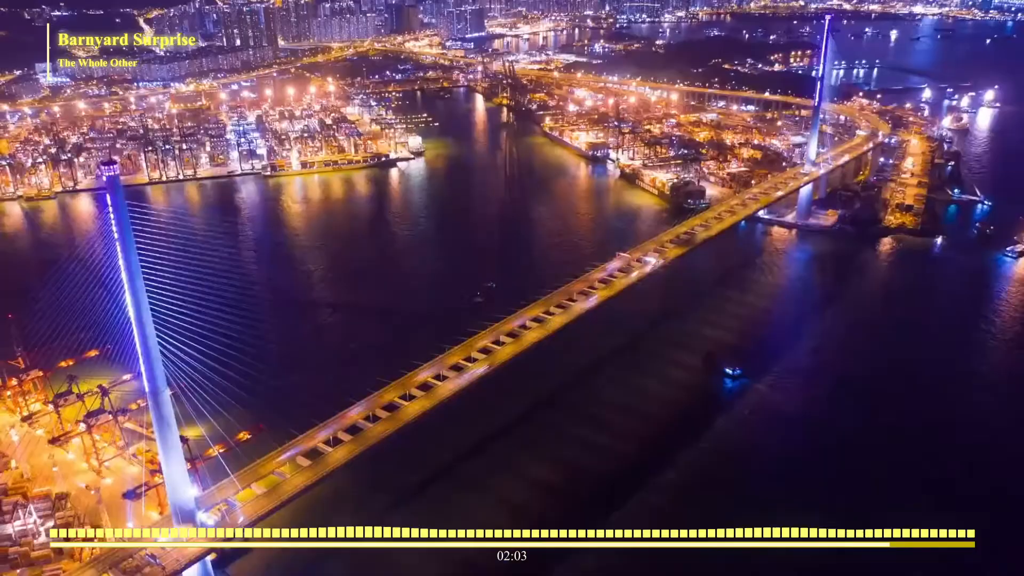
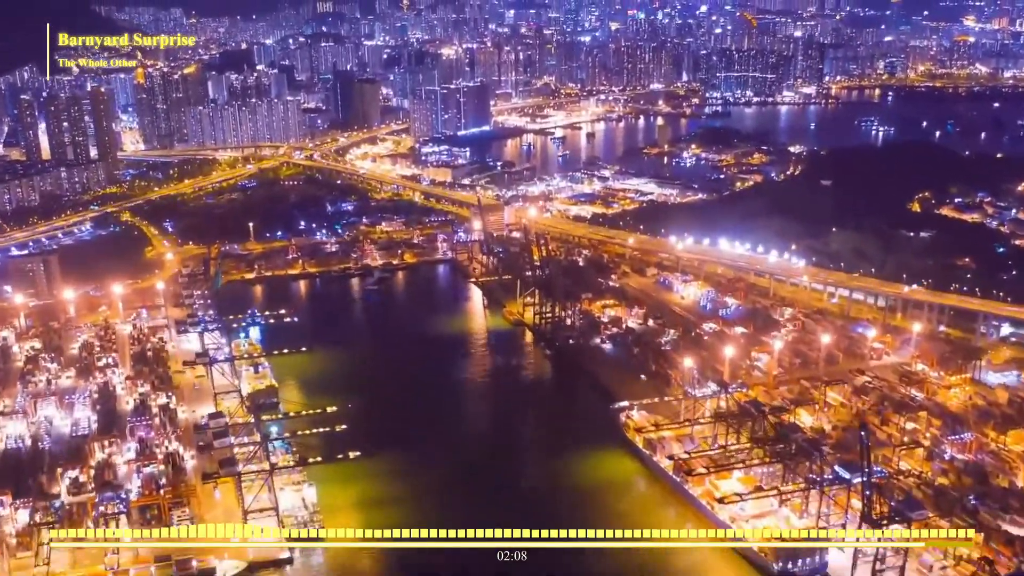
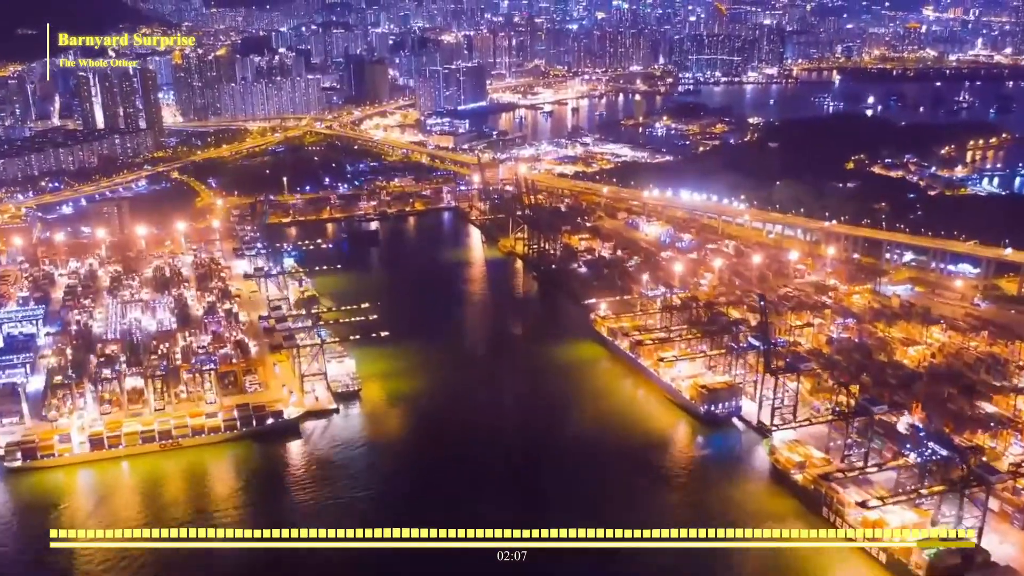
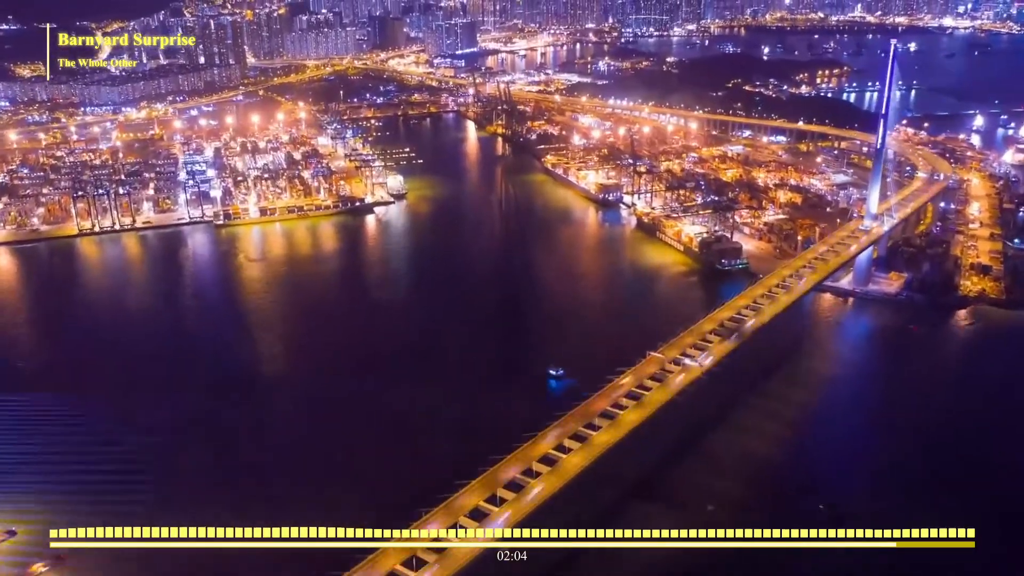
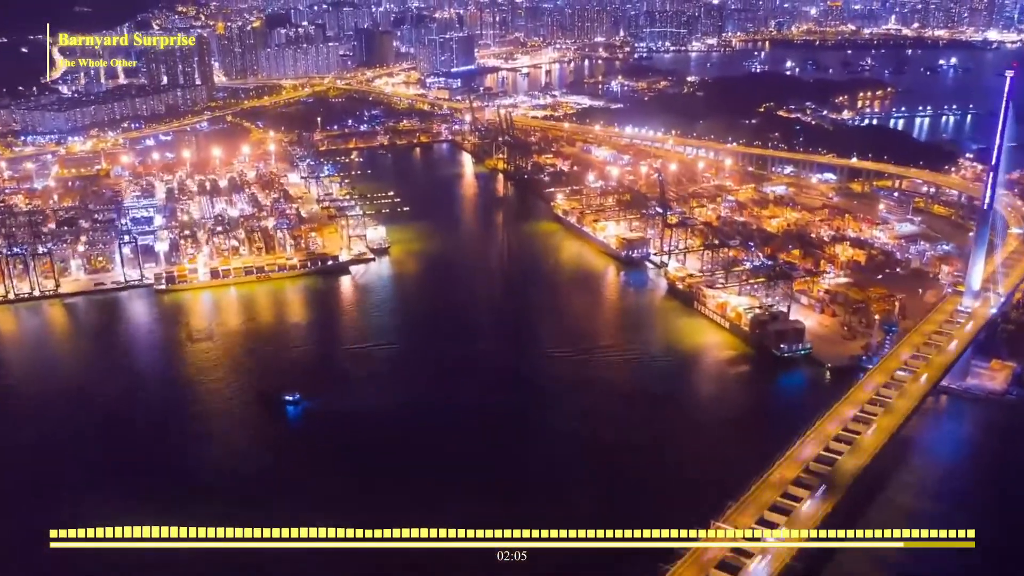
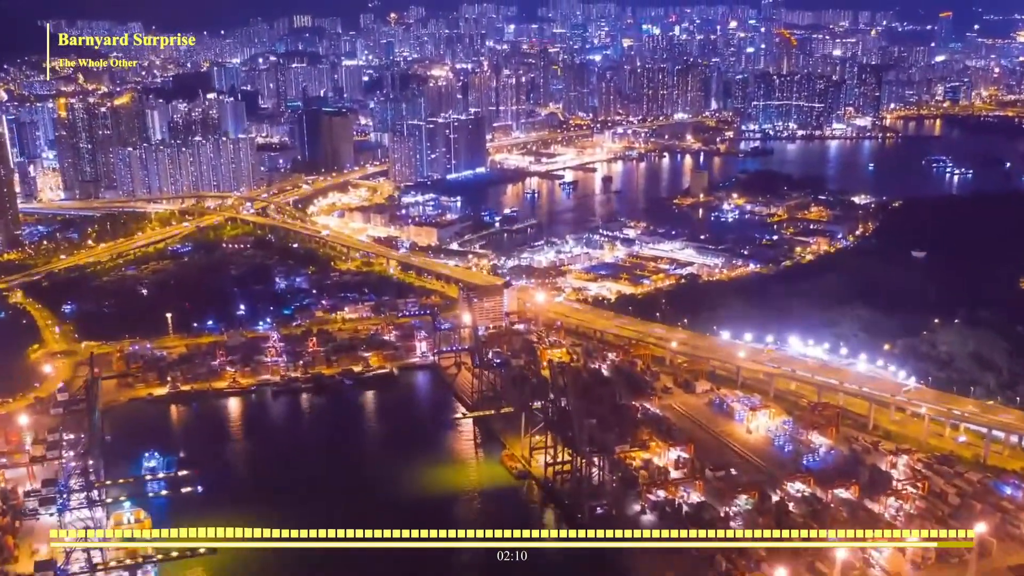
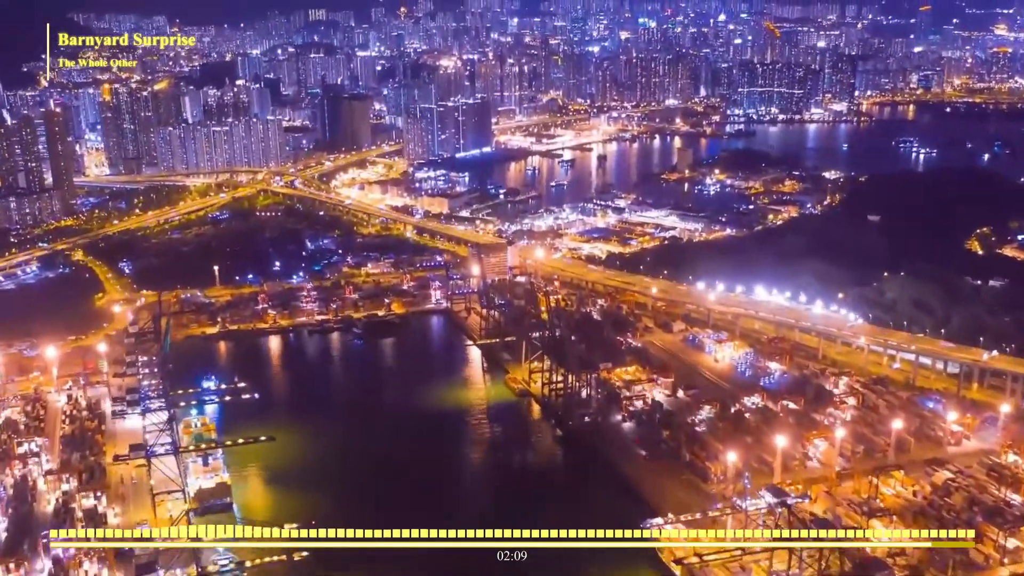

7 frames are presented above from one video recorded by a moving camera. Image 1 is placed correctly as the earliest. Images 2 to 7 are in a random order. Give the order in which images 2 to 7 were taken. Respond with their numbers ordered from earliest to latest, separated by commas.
4, 5, 3, 2, 7, 6
